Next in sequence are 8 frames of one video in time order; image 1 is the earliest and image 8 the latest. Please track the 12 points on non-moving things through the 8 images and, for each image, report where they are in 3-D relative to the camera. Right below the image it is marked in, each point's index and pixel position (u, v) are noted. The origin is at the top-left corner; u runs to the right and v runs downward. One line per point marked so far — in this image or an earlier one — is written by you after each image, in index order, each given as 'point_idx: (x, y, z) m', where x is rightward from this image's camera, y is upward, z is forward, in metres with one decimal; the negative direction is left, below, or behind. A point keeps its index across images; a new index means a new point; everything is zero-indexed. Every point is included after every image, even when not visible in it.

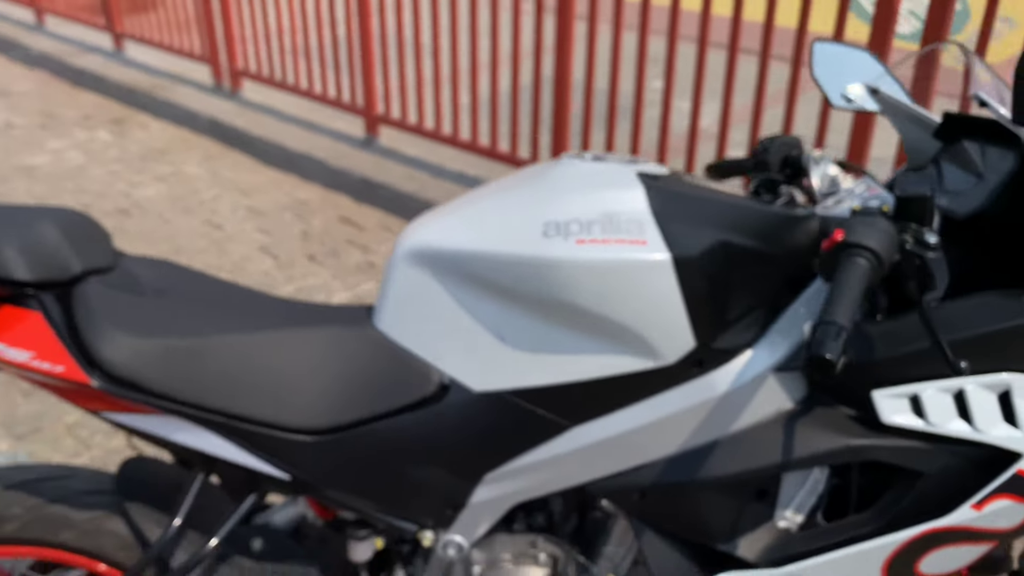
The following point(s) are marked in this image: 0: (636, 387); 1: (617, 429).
0: (+0.2, -0.2, +1.4) m
1: (+0.2, -0.2, +1.4) m
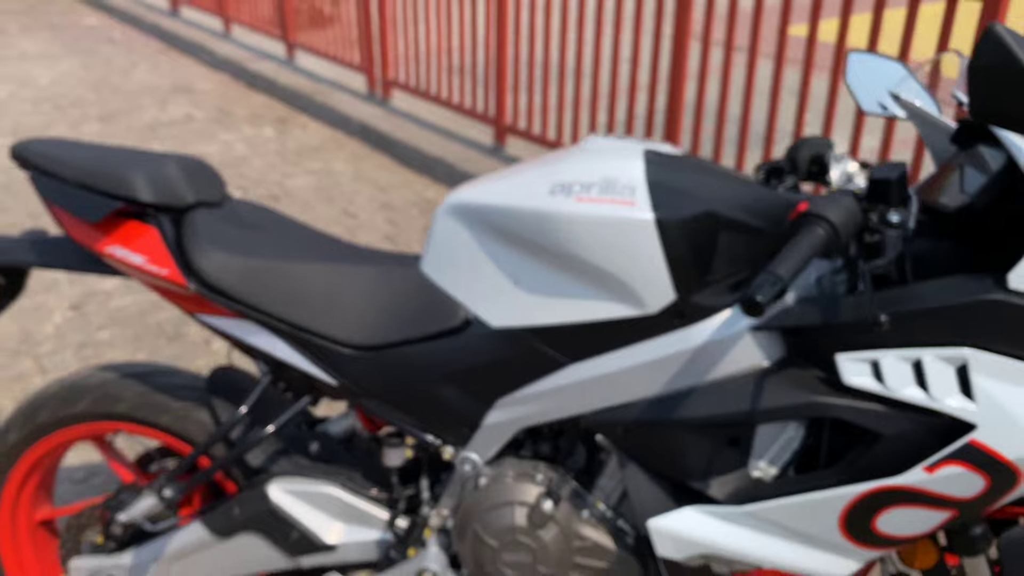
0: (+0.2, -0.1, +1.6) m
1: (+0.2, -0.1, +1.6) m
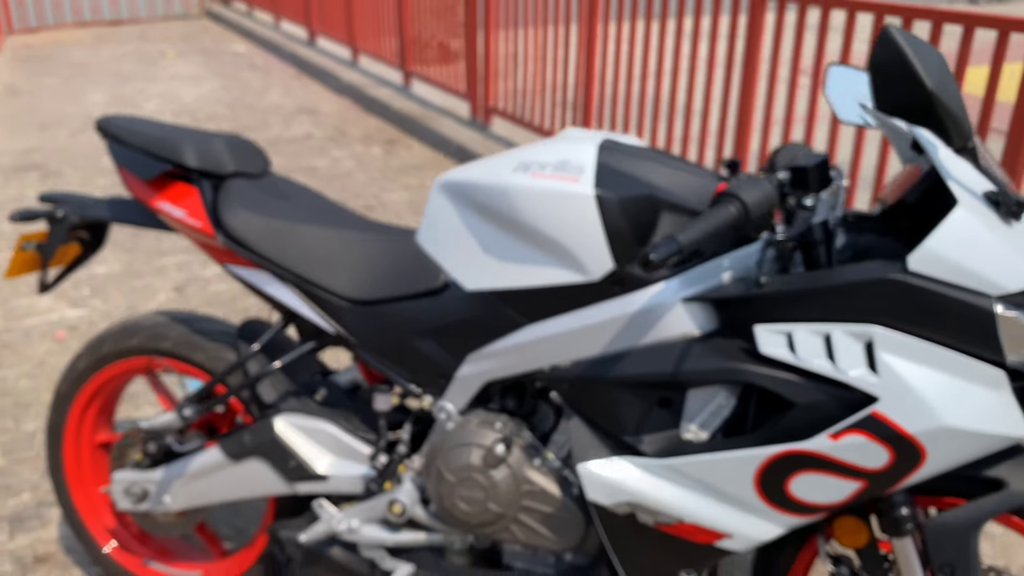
0: (+0.1, 0.0, +1.8) m
1: (+0.1, -0.1, +1.8) m
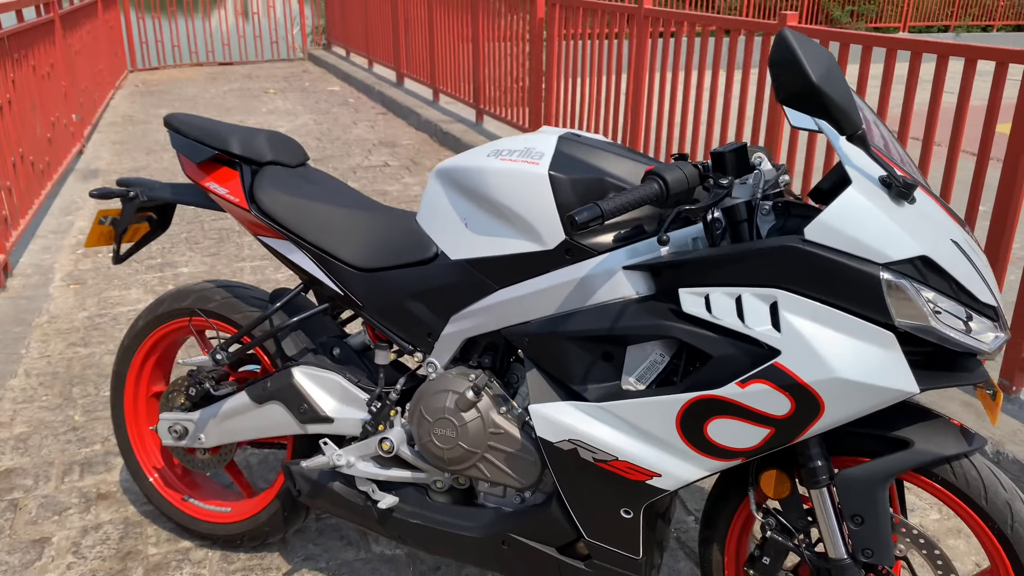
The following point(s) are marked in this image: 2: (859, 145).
0: (0.0, +0.1, +2.1) m
1: (0.0, 0.0, +2.1) m
2: (+0.7, +0.3, +1.8) m
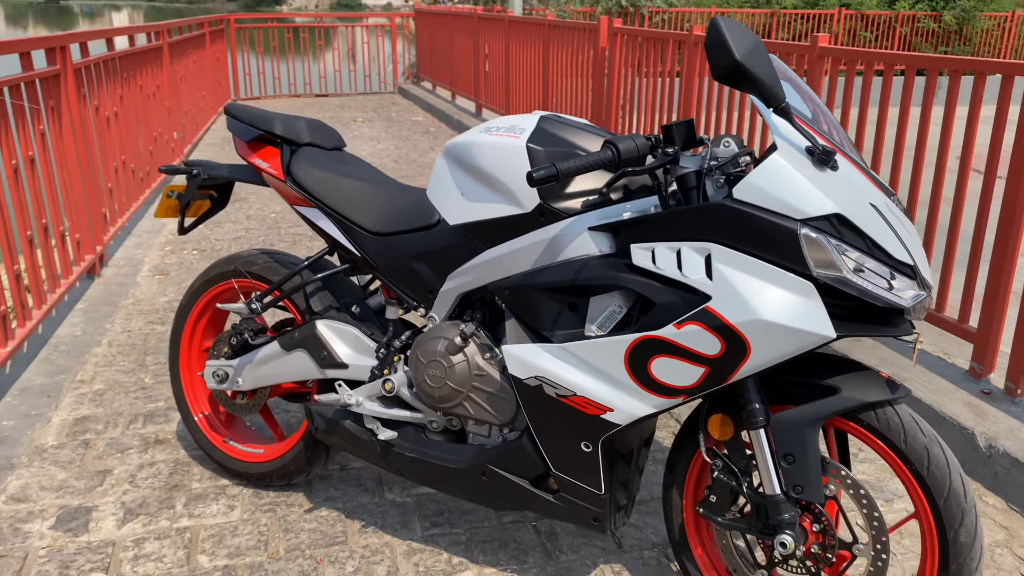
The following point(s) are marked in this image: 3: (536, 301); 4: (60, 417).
0: (0.0, +0.2, +2.4) m
1: (0.0, +0.1, +2.4) m
2: (+0.6, +0.4, +2.1) m
3: (+0.1, 0.0, +2.4) m
4: (-1.9, -0.5, +3.7) m
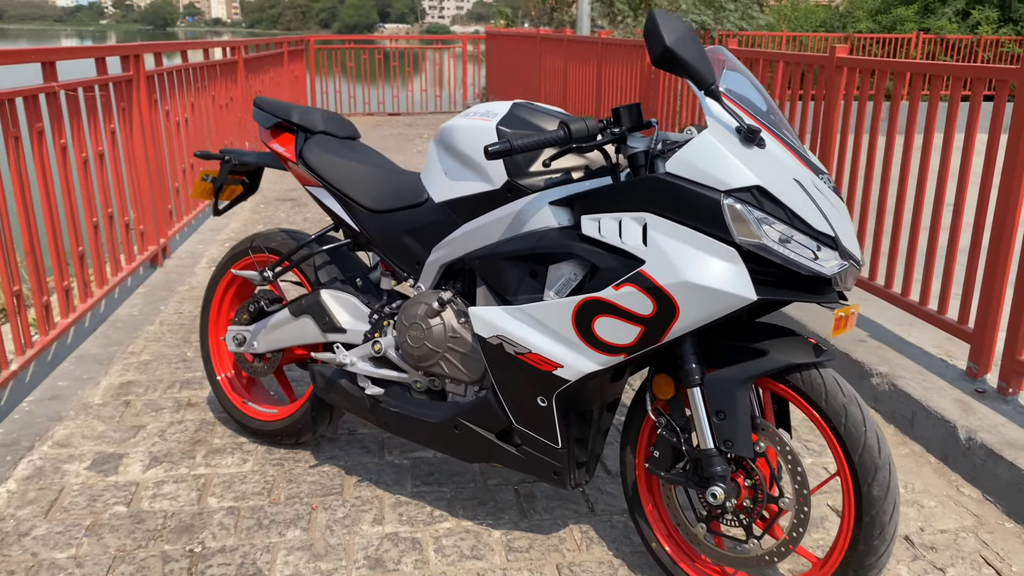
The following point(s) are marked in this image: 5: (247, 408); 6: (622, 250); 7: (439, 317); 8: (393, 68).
0: (-0.1, +0.3, +2.7) m
1: (-0.1, +0.2, +2.7) m
2: (+0.5, +0.5, +2.3) m
3: (0.0, +0.1, +2.6) m
4: (-1.8, -0.4, +4.1) m
5: (-1.0, -0.5, +3.5) m
6: (+0.3, +0.1, +2.3) m
7: (-0.2, -0.1, +2.7) m
8: (-2.2, +4.1, +16.5) m
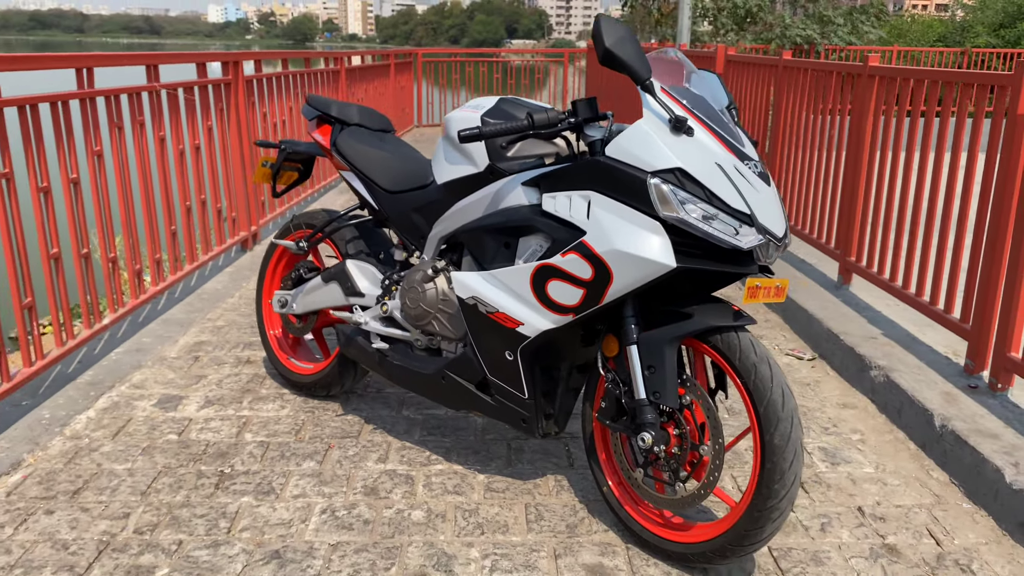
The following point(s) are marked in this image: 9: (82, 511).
0: (-0.1, +0.4, +3.1) m
1: (-0.2, +0.3, +3.1) m
2: (+0.4, +0.6, +2.6) m
3: (-0.1, +0.2, +3.0) m
4: (-1.7, -0.3, +4.7) m
5: (-1.0, -0.3, +4.0) m
6: (+0.2, +0.2, +2.7) m
7: (-0.3, 0.0, +3.2) m
8: (-0.2, +4.0, +17.1) m
9: (-1.5, -0.8, +3.0) m
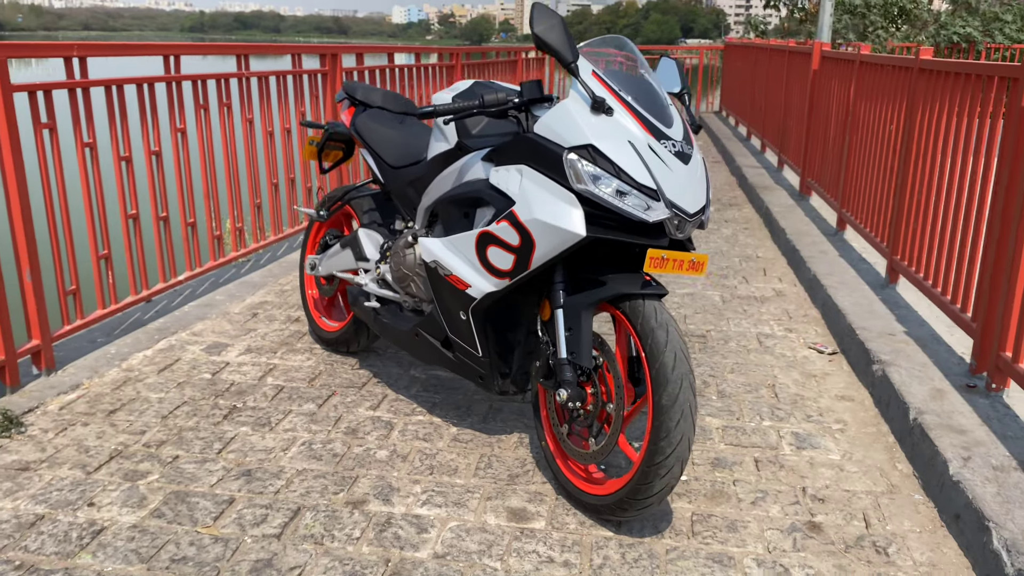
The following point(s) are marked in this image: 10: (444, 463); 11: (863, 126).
0: (-0.2, +0.5, +3.4) m
1: (-0.3, +0.4, +3.4) m
2: (+0.2, +0.7, +2.8) m
3: (-0.2, +0.3, +3.3) m
4: (-1.5, -0.1, +5.3) m
5: (-1.0, -0.2, +4.5) m
6: (0.0, +0.3, +3.0) m
7: (-0.4, +0.2, +3.5) m
8: (+2.4, +4.0, +17.2) m
9: (-1.6, -0.6, +3.6) m
10: (-0.3, -0.7, +3.4) m
11: (+2.4, +1.1, +6.0) m
